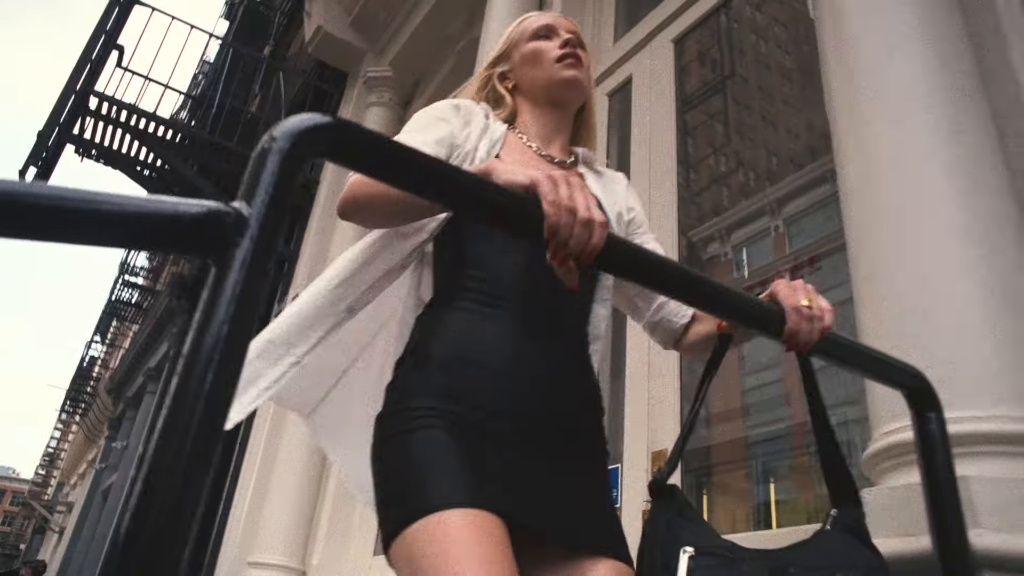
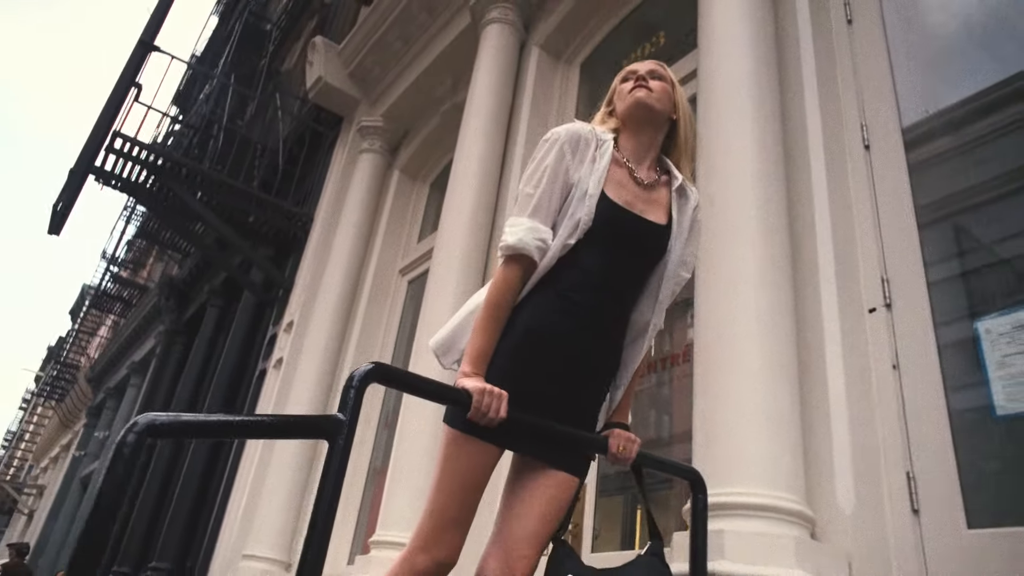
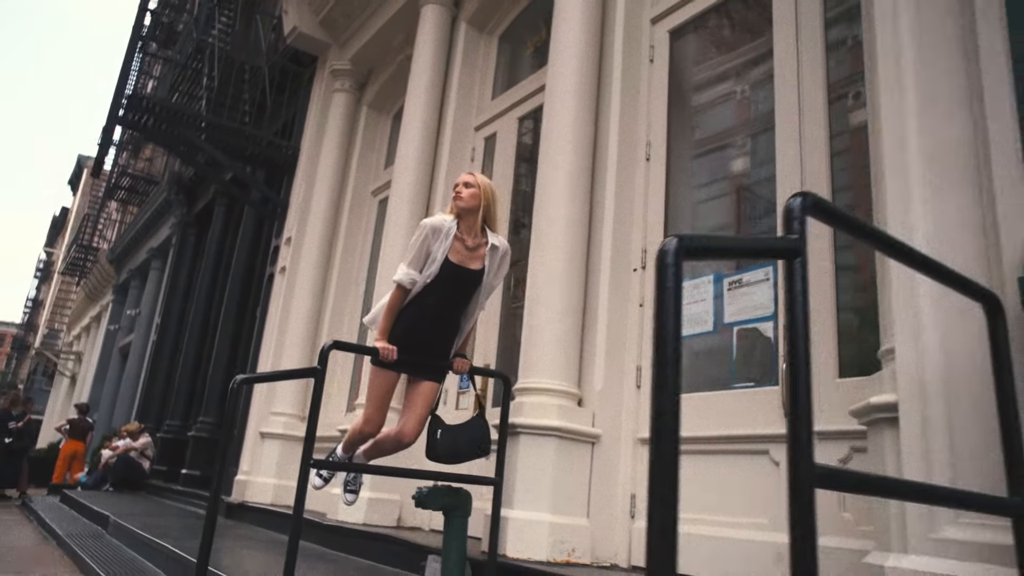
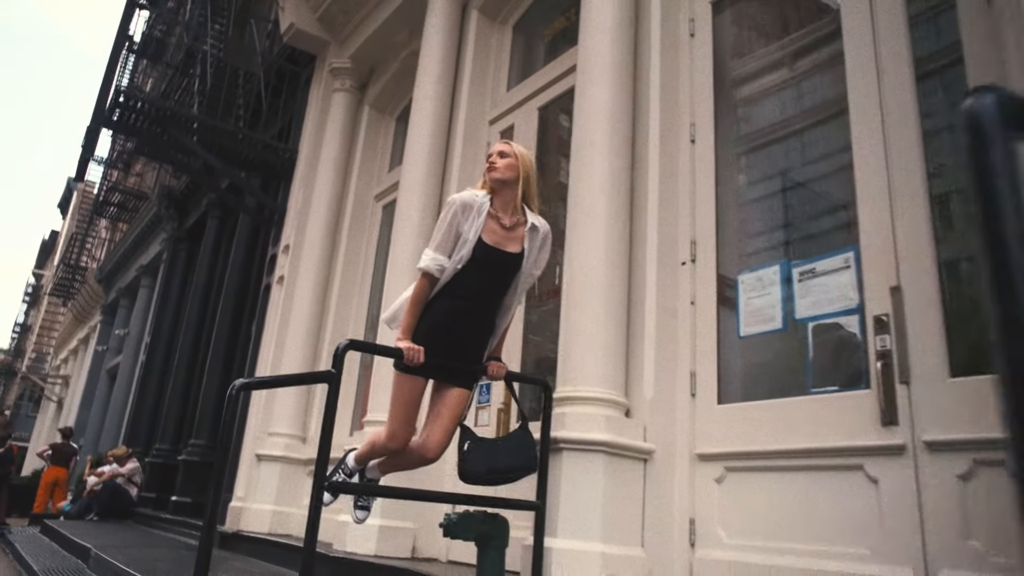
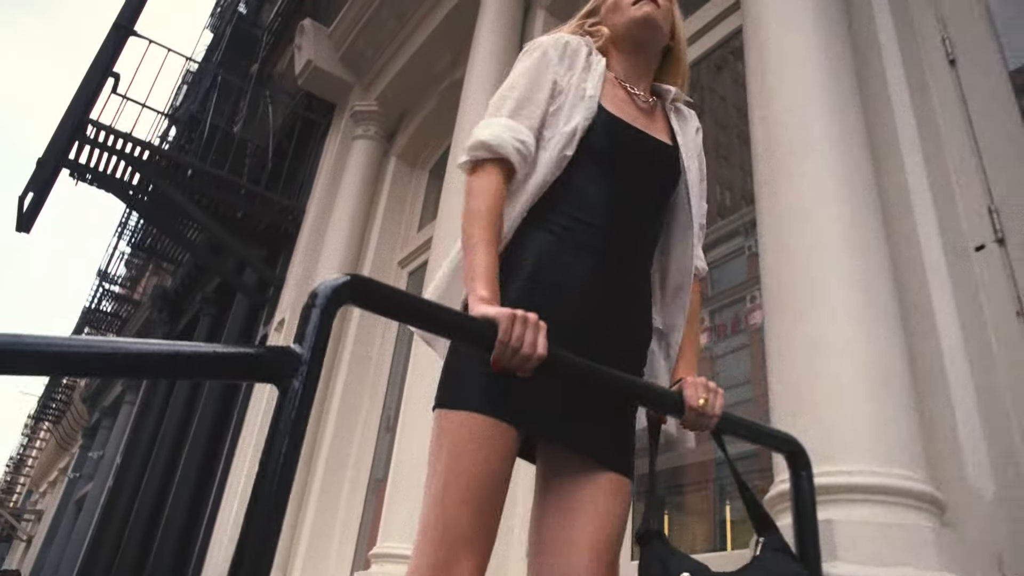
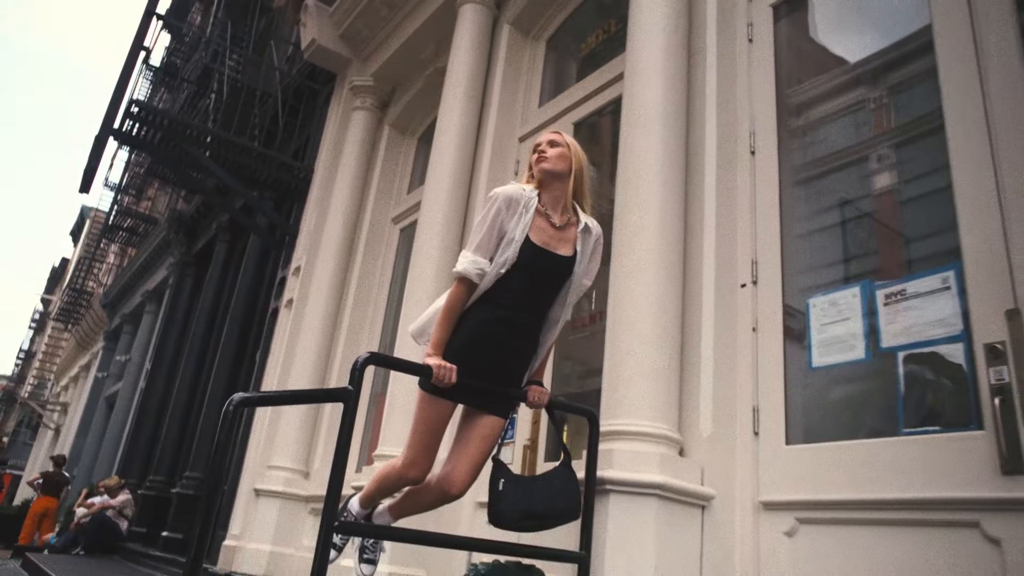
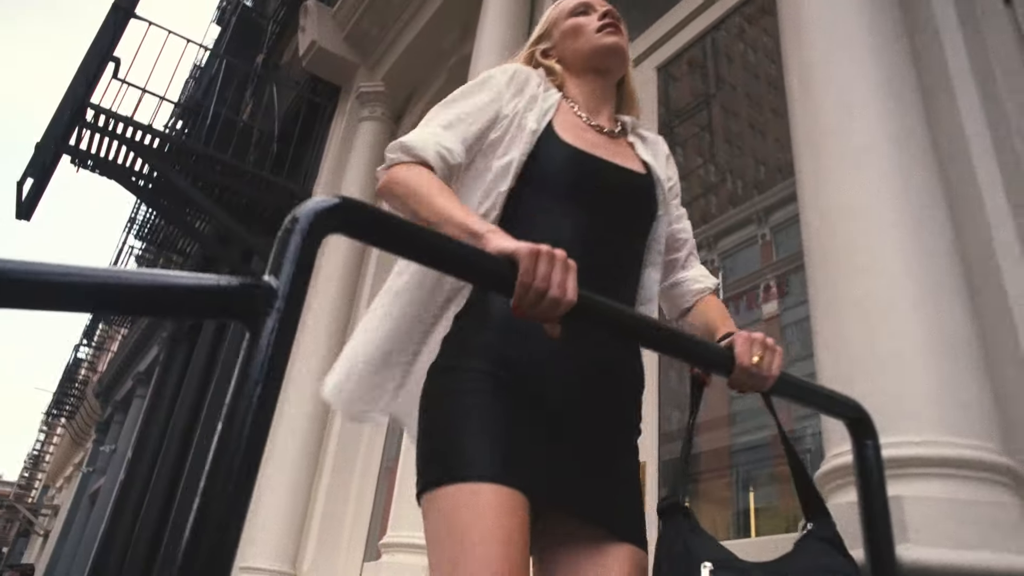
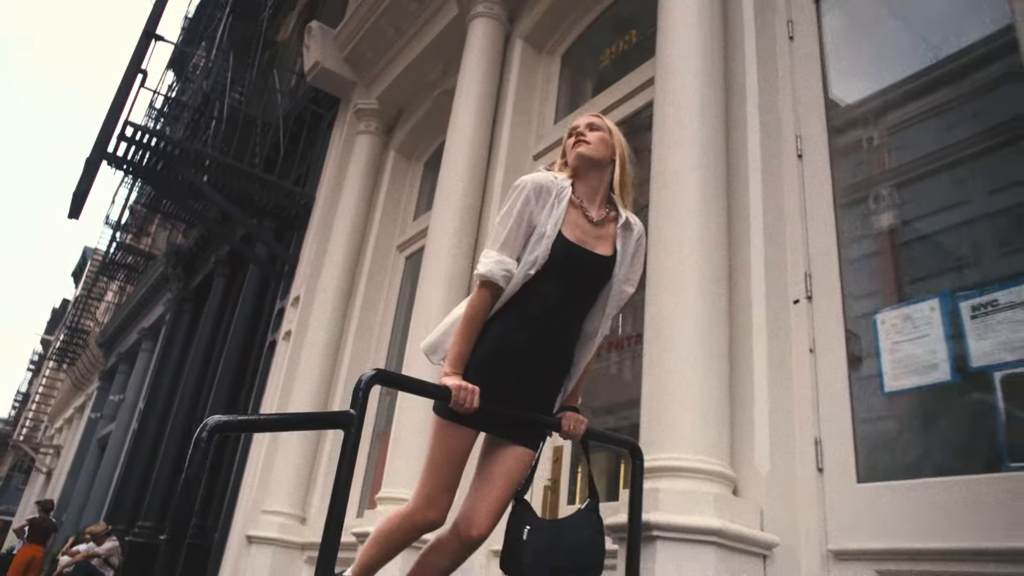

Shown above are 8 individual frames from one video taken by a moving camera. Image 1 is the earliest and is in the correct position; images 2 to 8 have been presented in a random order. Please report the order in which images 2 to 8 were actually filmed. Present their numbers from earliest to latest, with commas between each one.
7, 5, 2, 8, 6, 4, 3
